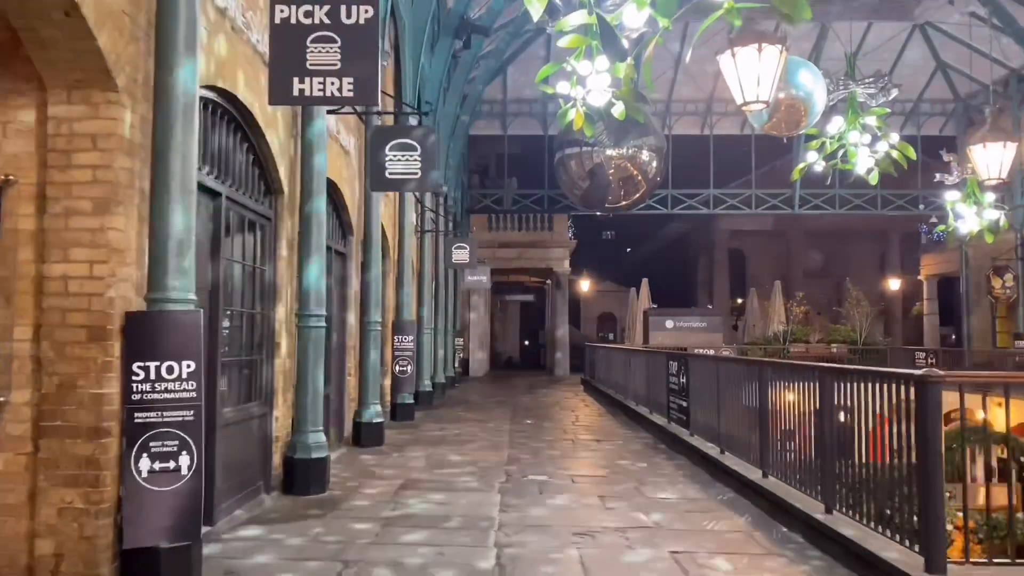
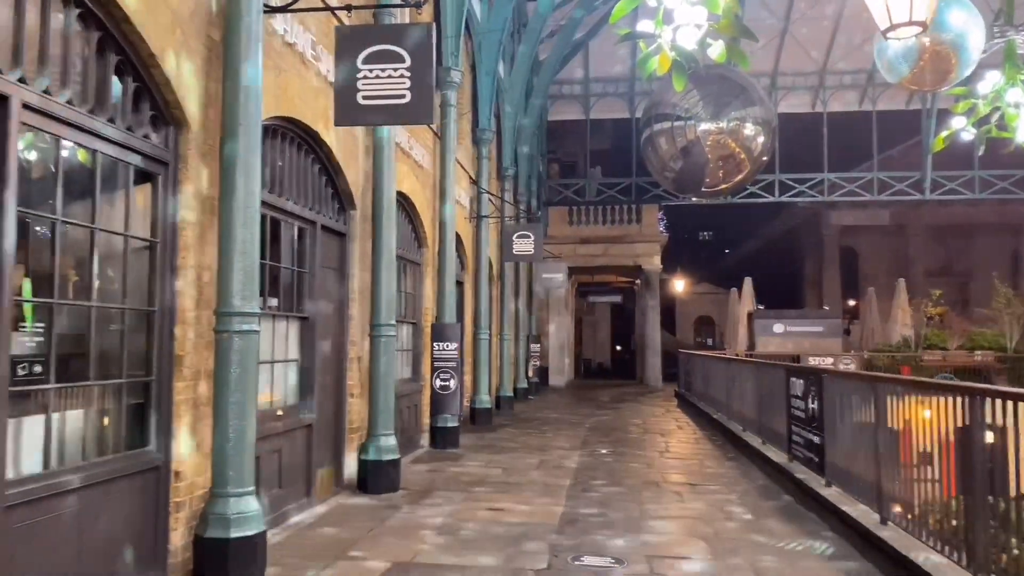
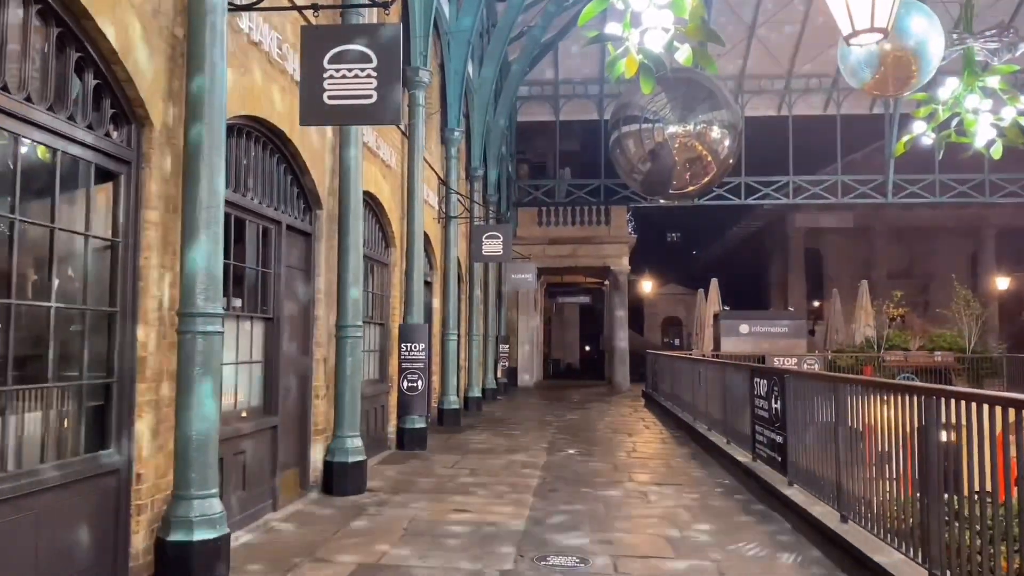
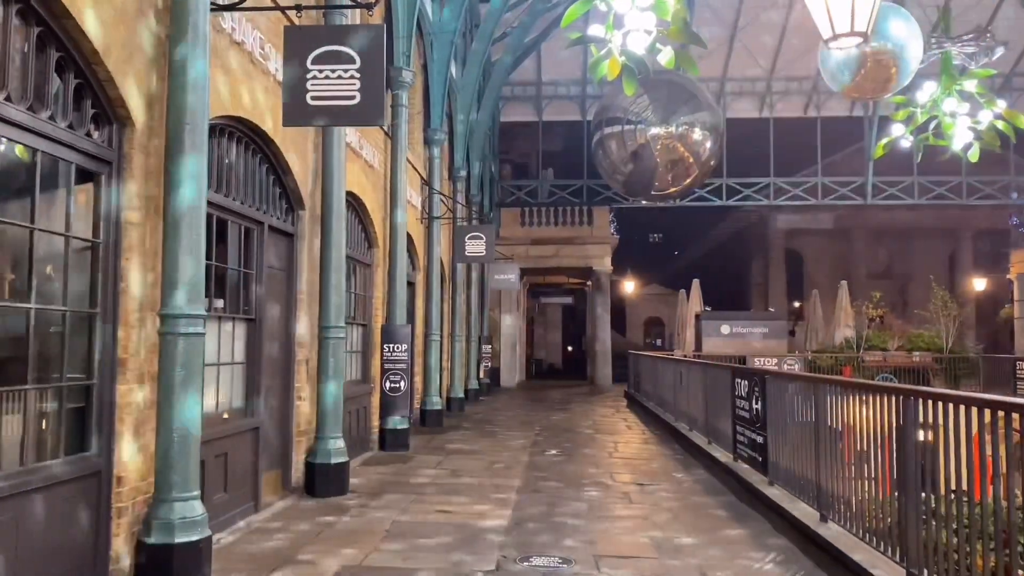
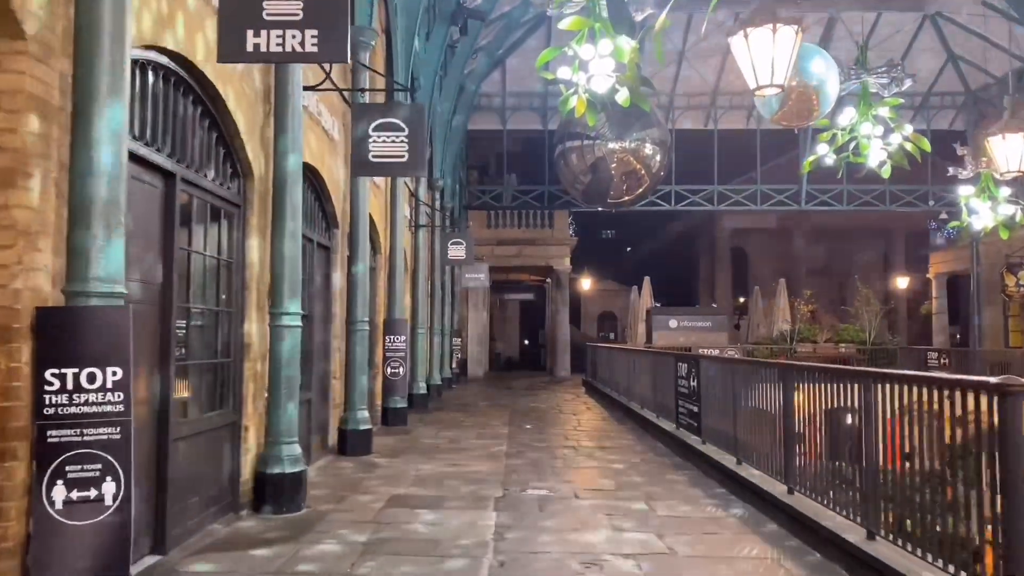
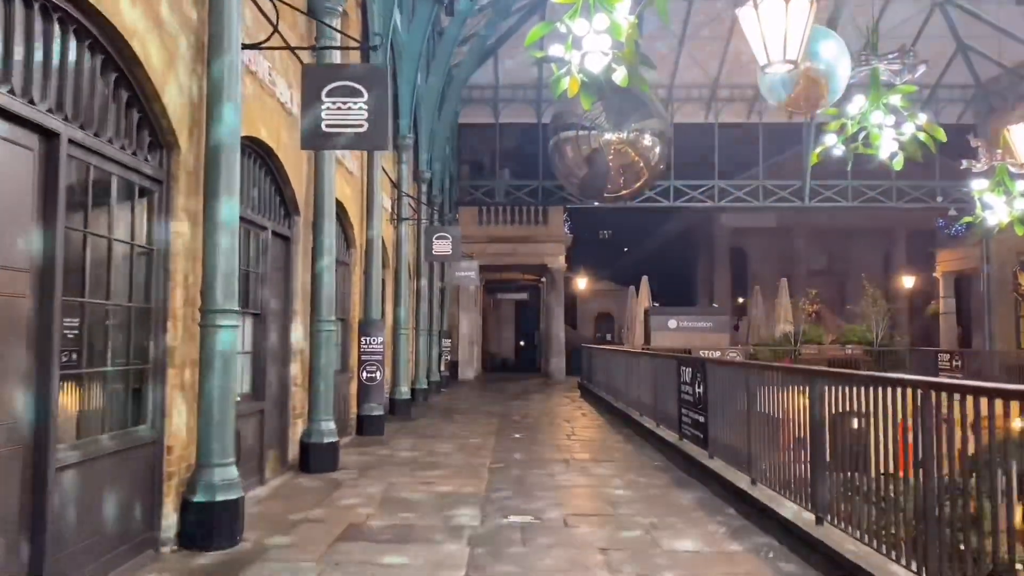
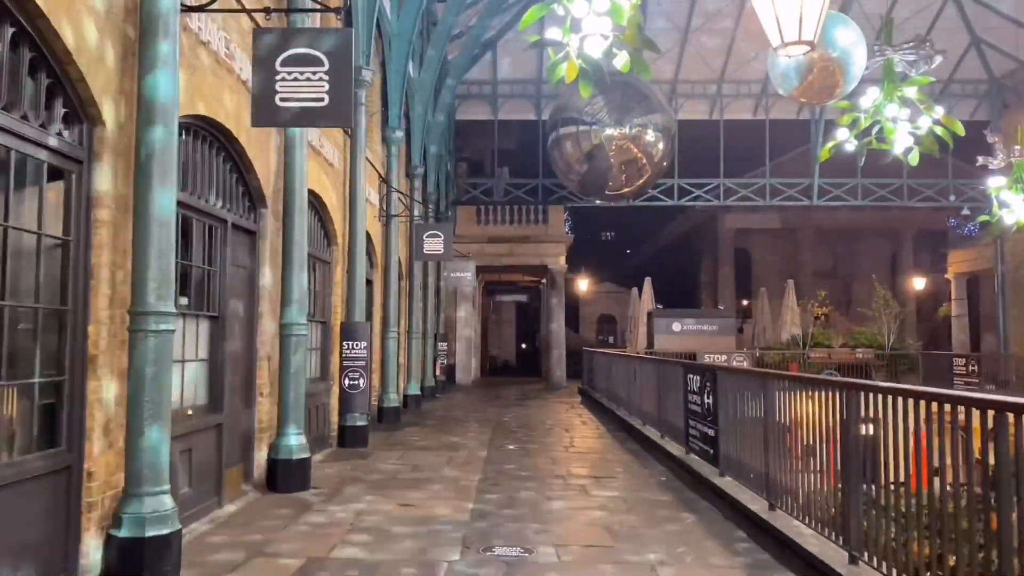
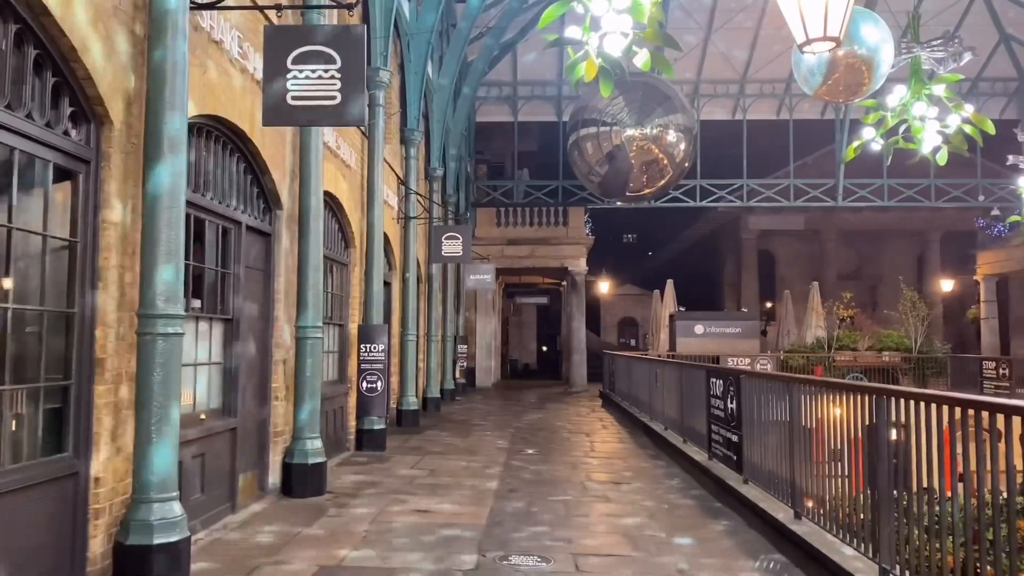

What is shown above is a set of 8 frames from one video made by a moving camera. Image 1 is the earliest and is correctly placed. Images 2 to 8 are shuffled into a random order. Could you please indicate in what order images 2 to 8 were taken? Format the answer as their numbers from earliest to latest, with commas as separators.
5, 6, 7, 8, 4, 3, 2
